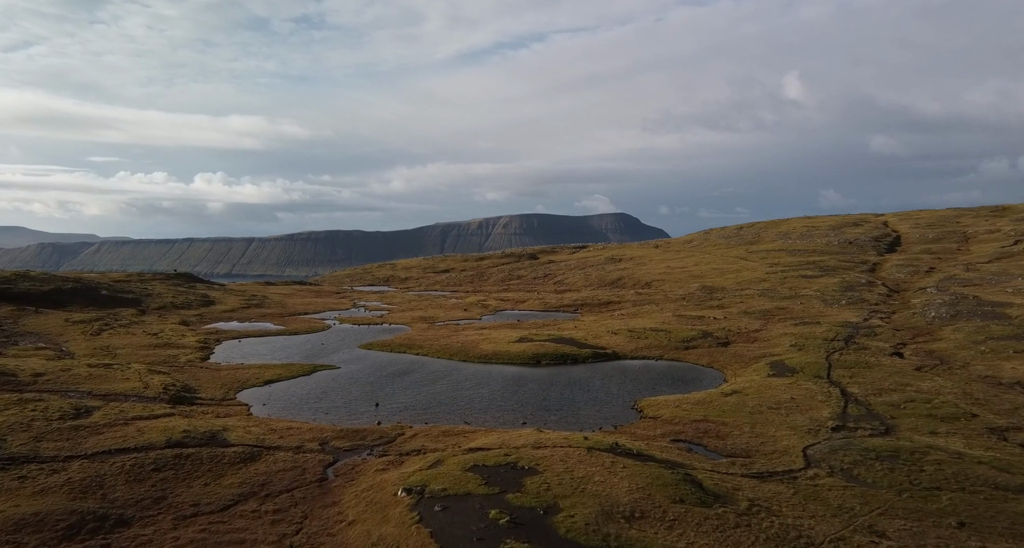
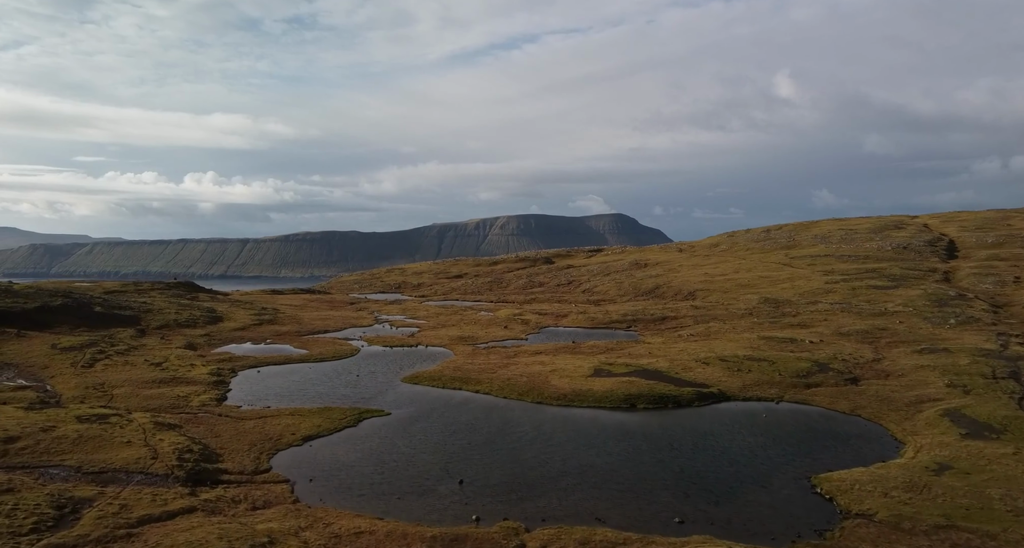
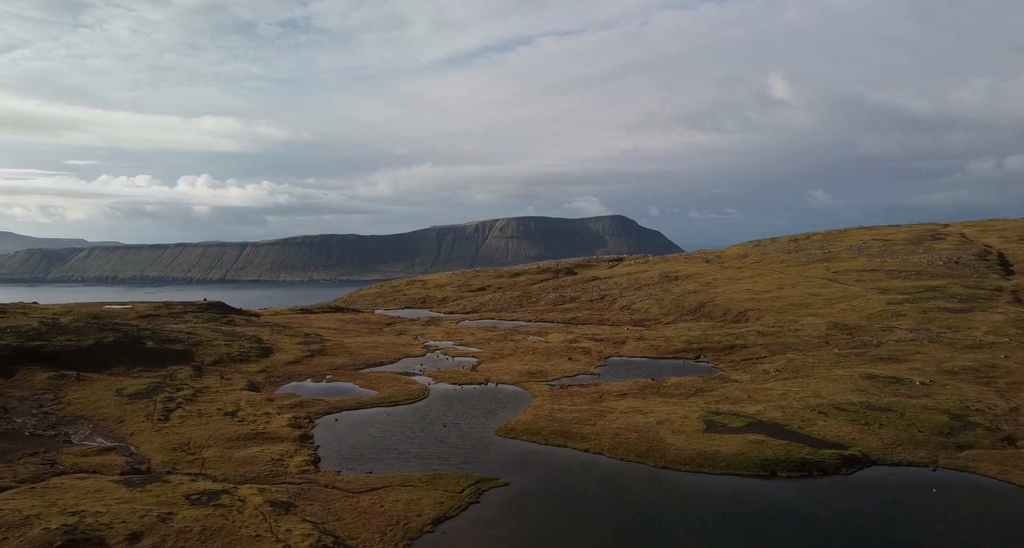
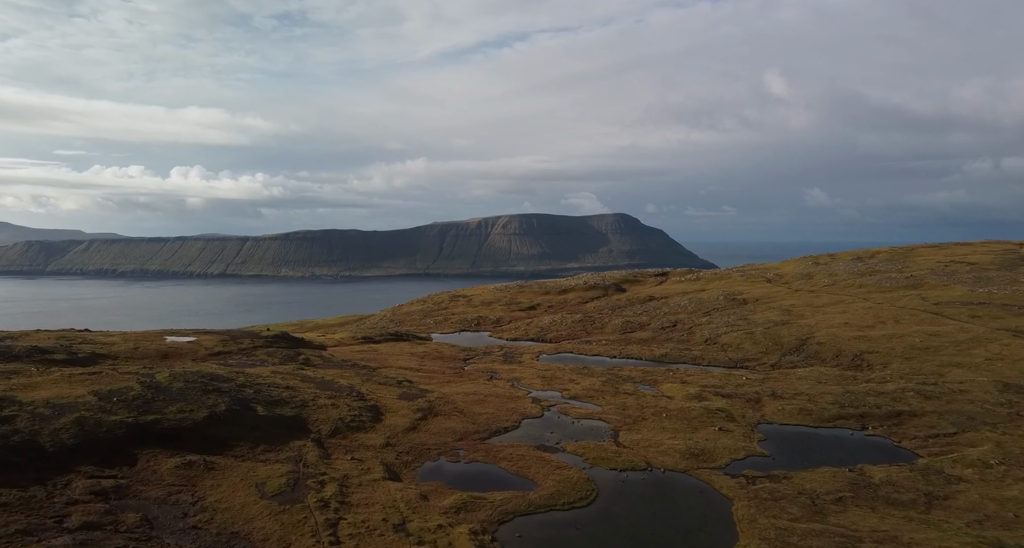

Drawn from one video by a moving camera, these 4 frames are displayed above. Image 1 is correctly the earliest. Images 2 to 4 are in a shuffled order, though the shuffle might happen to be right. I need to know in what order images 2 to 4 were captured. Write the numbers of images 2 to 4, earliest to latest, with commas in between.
2, 3, 4
